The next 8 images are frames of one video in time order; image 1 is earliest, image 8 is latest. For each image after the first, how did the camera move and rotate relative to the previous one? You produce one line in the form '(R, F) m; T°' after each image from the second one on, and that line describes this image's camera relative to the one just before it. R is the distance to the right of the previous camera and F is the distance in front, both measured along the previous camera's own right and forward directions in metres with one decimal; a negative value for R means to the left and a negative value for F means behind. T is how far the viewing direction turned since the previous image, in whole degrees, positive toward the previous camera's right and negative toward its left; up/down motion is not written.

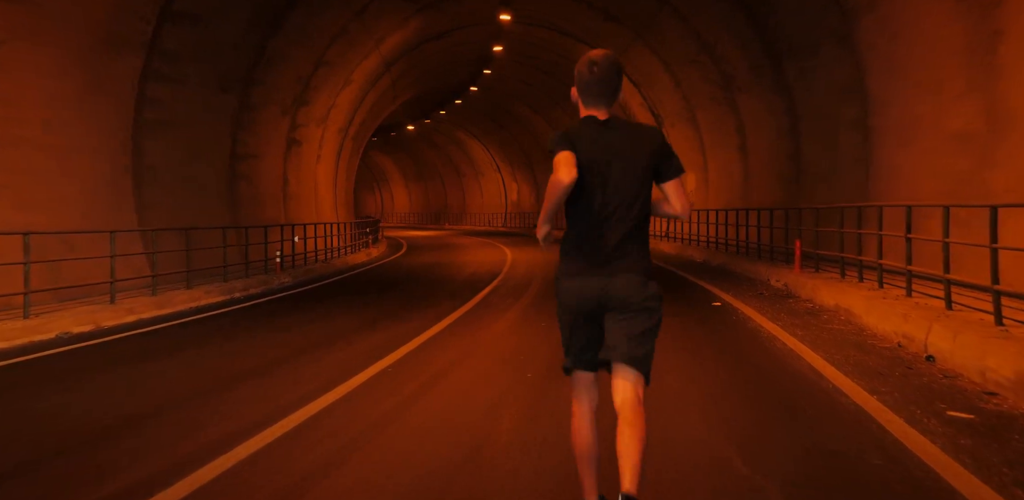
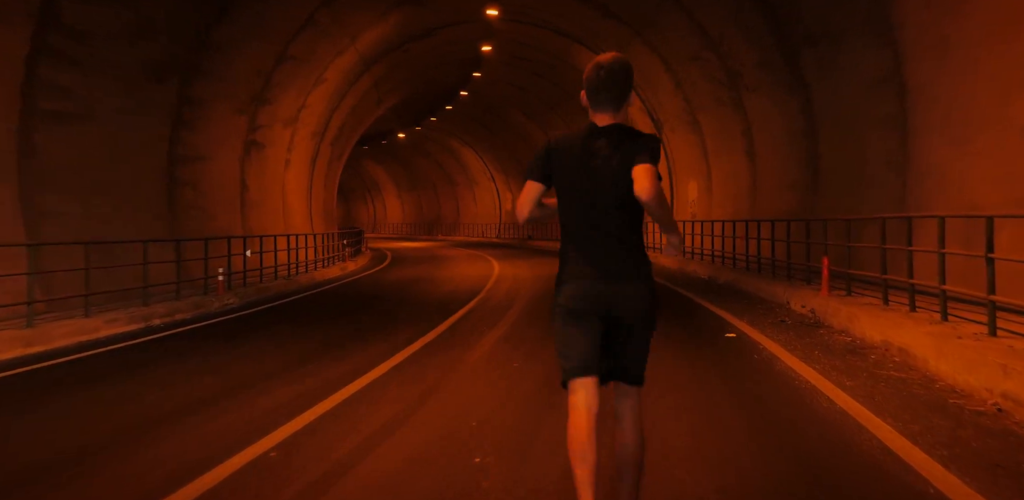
(+0.4, +1.8) m; 0°
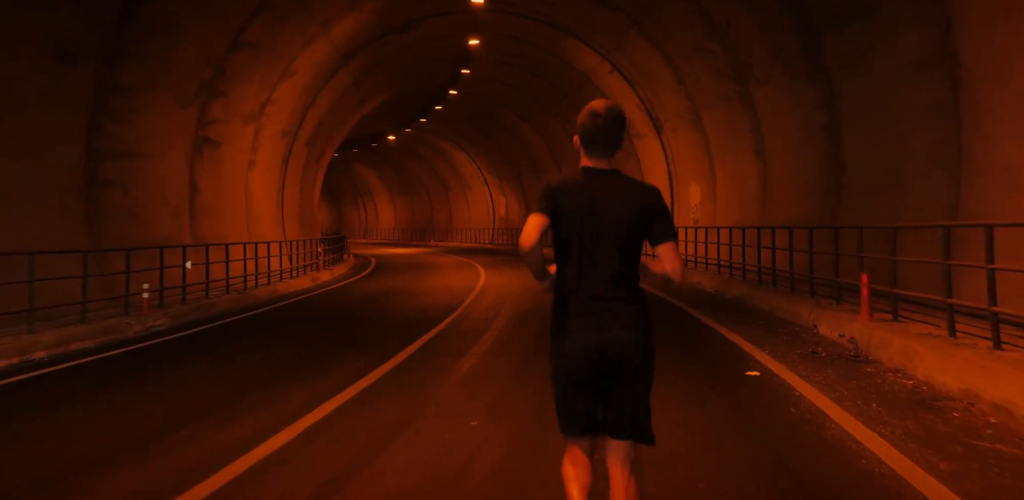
(+0.3, +1.8) m; 0°
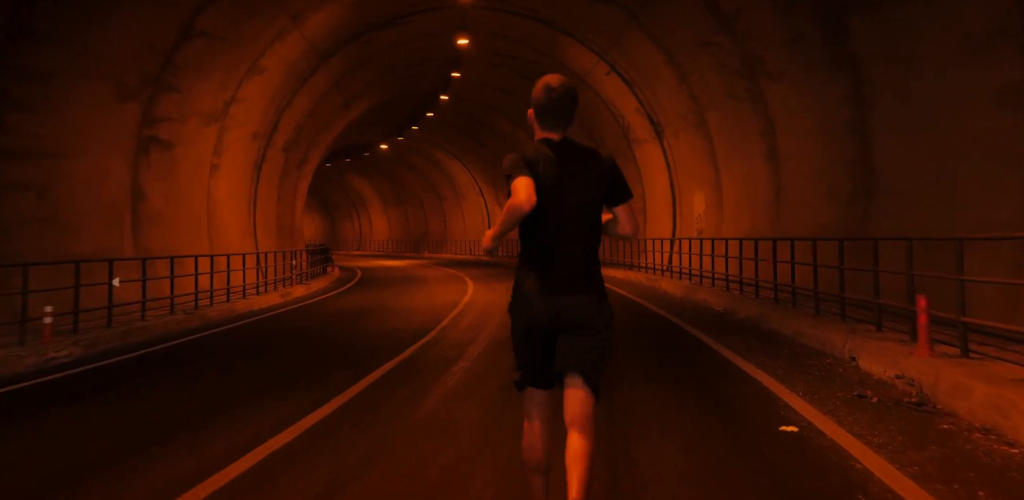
(+0.3, +1.6) m; 0°
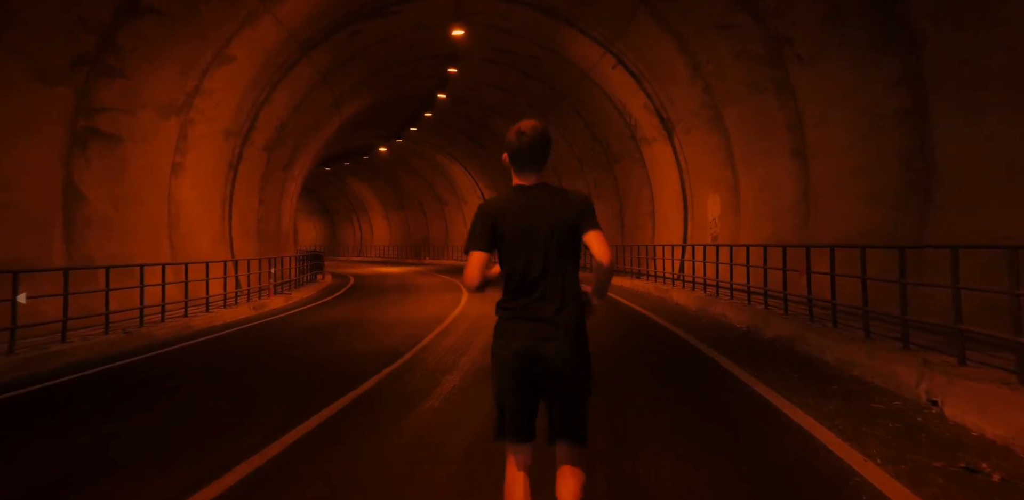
(+0.3, +1.7) m; -1°
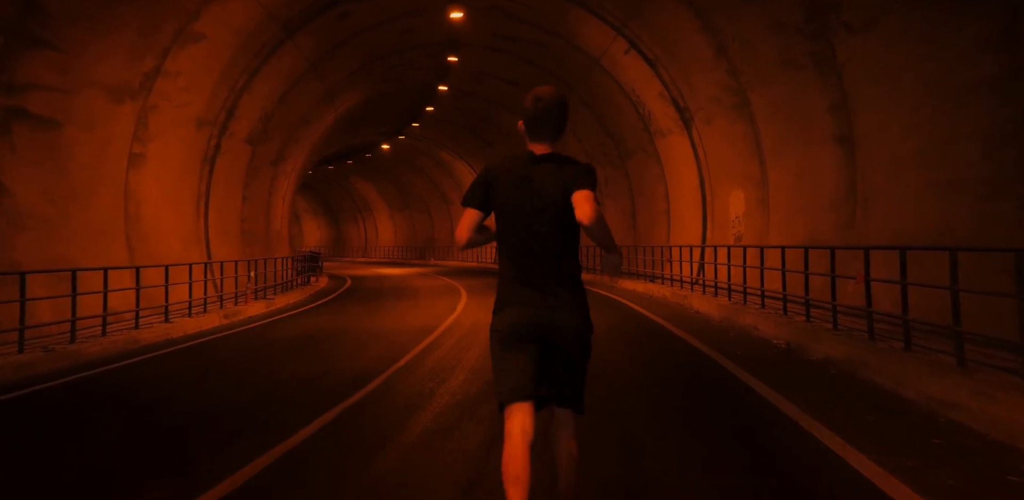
(+0.2, +1.8) m; -1°
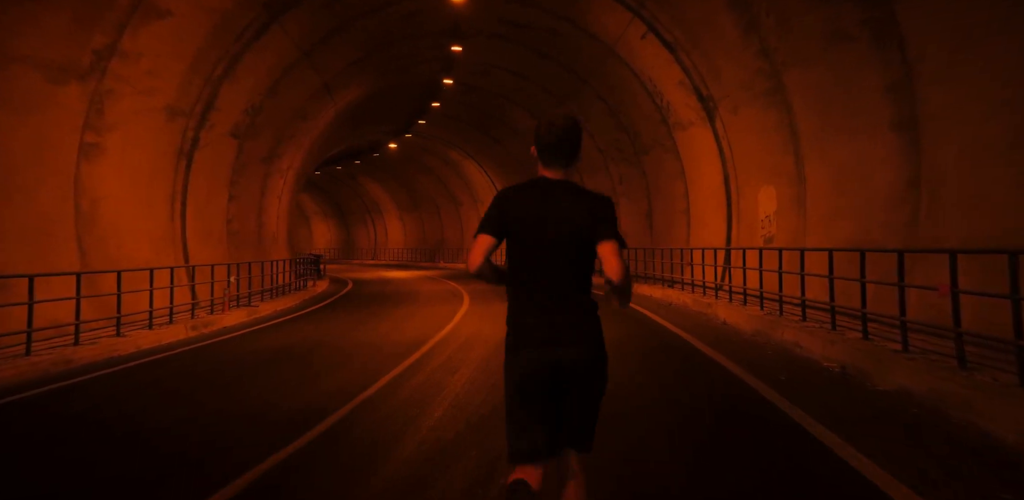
(+0.2, +1.7) m; -1°
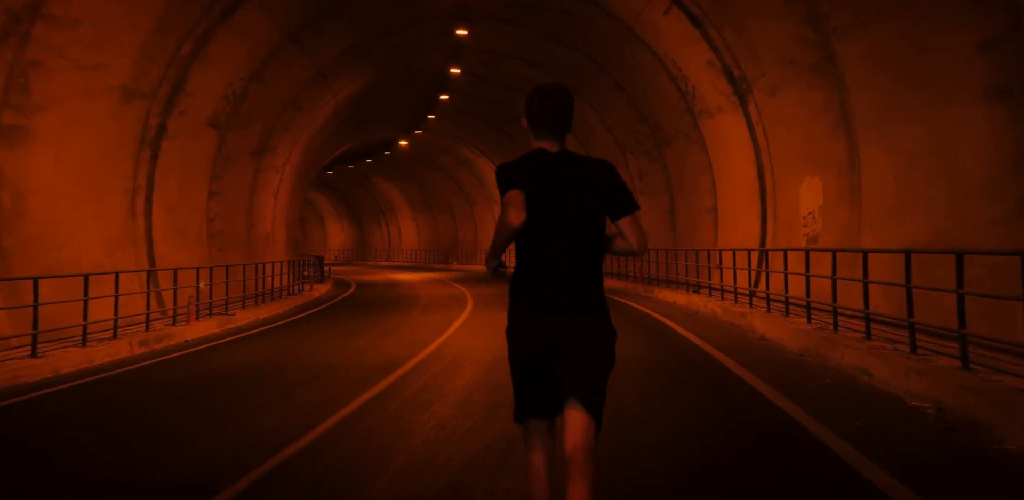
(+0.4, +2.1) m; -2°
